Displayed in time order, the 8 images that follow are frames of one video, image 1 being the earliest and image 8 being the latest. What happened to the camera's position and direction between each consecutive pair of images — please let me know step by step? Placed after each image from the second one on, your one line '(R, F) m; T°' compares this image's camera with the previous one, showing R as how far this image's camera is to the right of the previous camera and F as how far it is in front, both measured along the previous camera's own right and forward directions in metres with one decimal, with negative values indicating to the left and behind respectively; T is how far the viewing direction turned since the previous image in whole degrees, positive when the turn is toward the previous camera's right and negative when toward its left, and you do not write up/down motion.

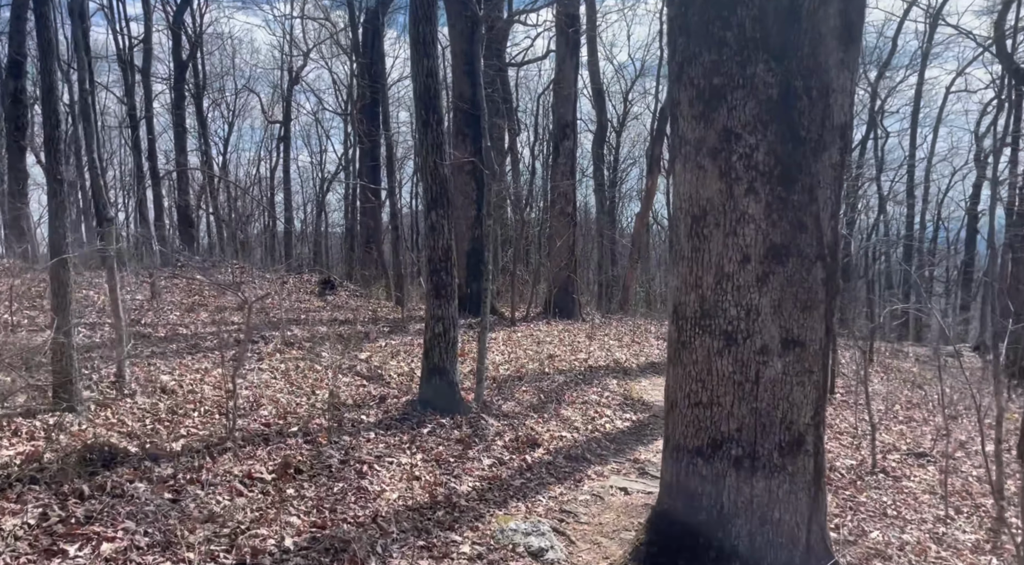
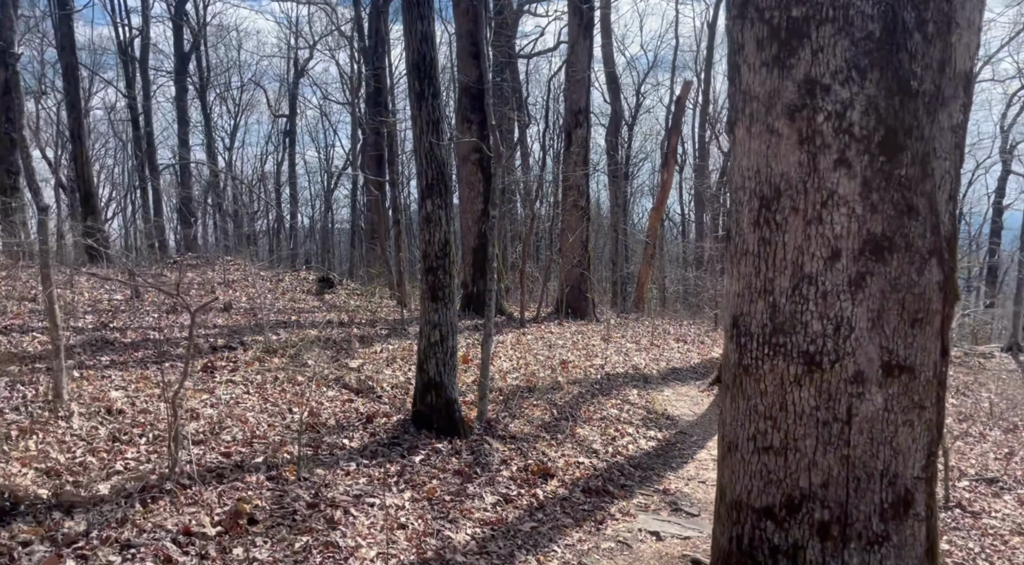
(0.0, +1.2) m; -1°
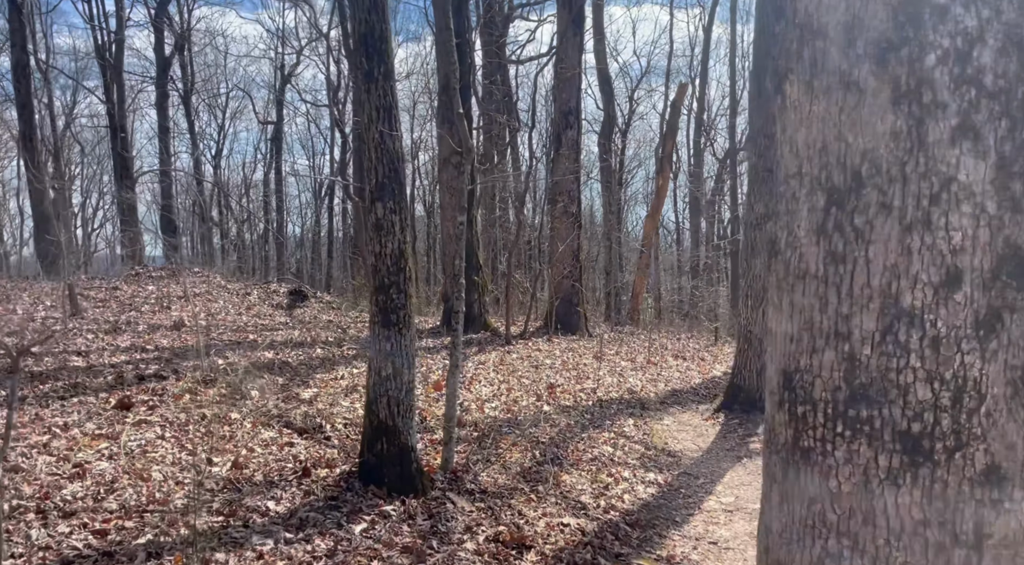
(+0.2, +1.3) m; 0°
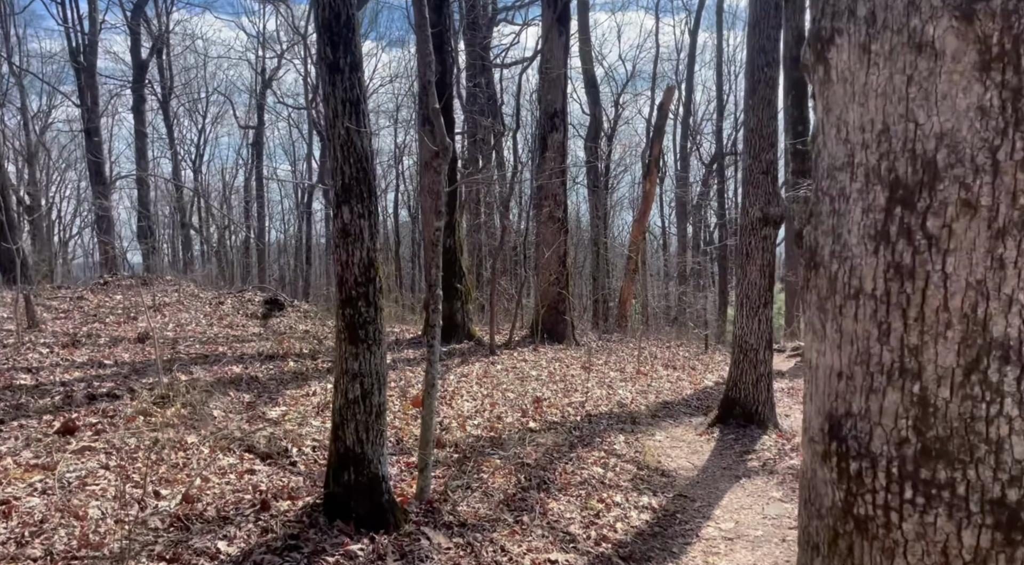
(0.0, +0.5) m; +1°
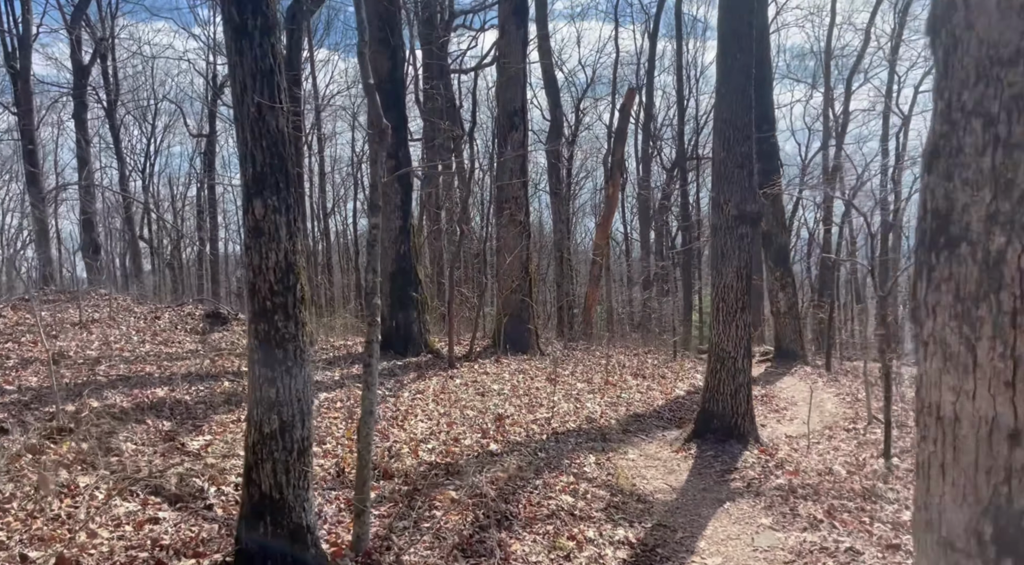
(+0.1, +0.9) m; +3°
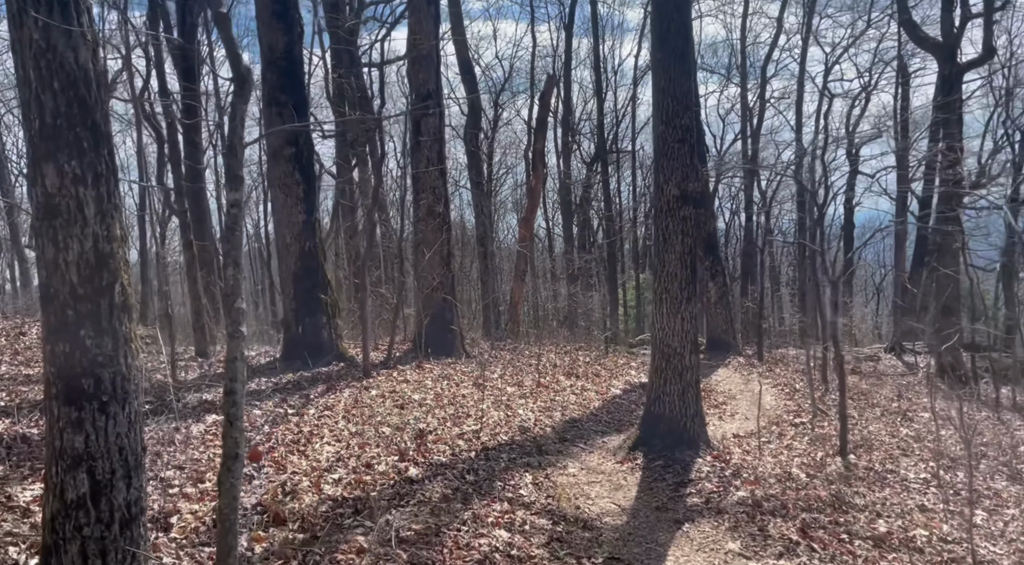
(+0.1, +1.2) m; +6°
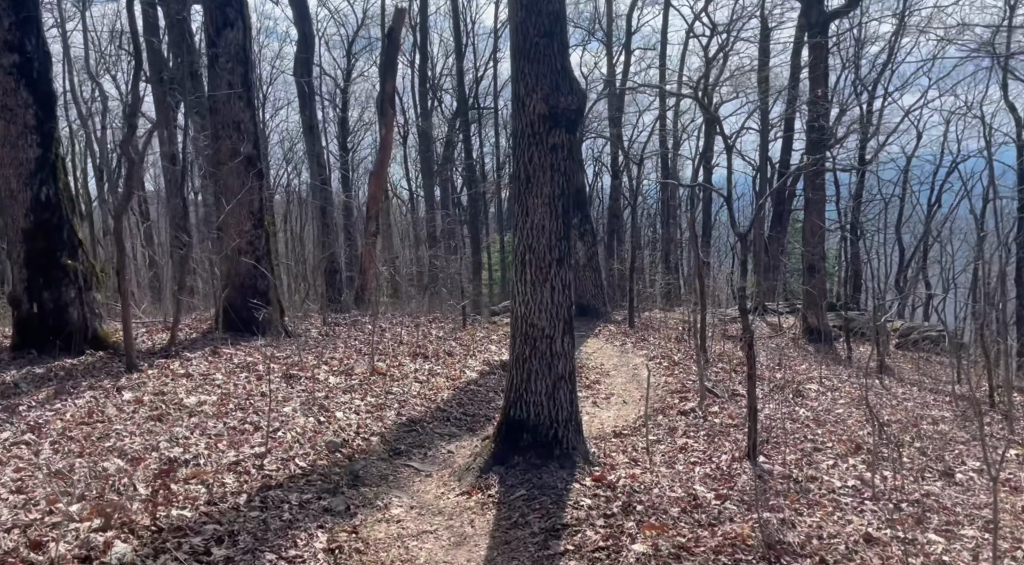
(+0.5, +2.6) m; +10°
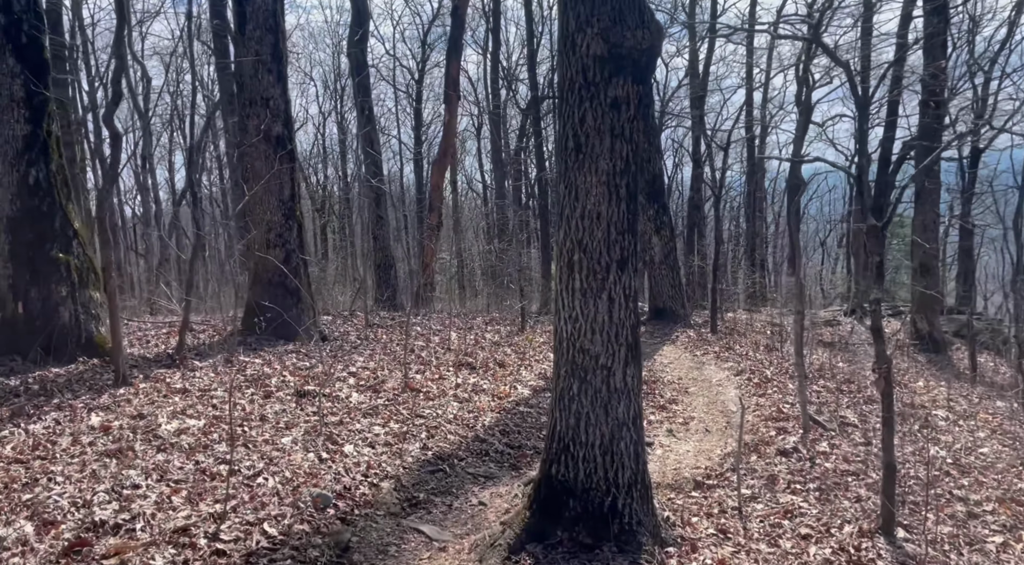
(+0.2, +1.7) m; -6°
